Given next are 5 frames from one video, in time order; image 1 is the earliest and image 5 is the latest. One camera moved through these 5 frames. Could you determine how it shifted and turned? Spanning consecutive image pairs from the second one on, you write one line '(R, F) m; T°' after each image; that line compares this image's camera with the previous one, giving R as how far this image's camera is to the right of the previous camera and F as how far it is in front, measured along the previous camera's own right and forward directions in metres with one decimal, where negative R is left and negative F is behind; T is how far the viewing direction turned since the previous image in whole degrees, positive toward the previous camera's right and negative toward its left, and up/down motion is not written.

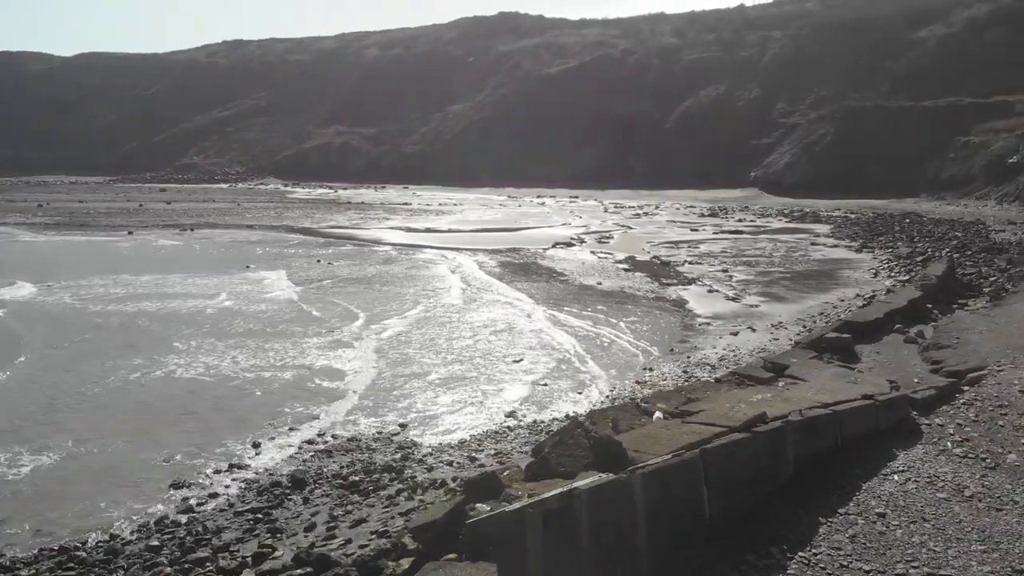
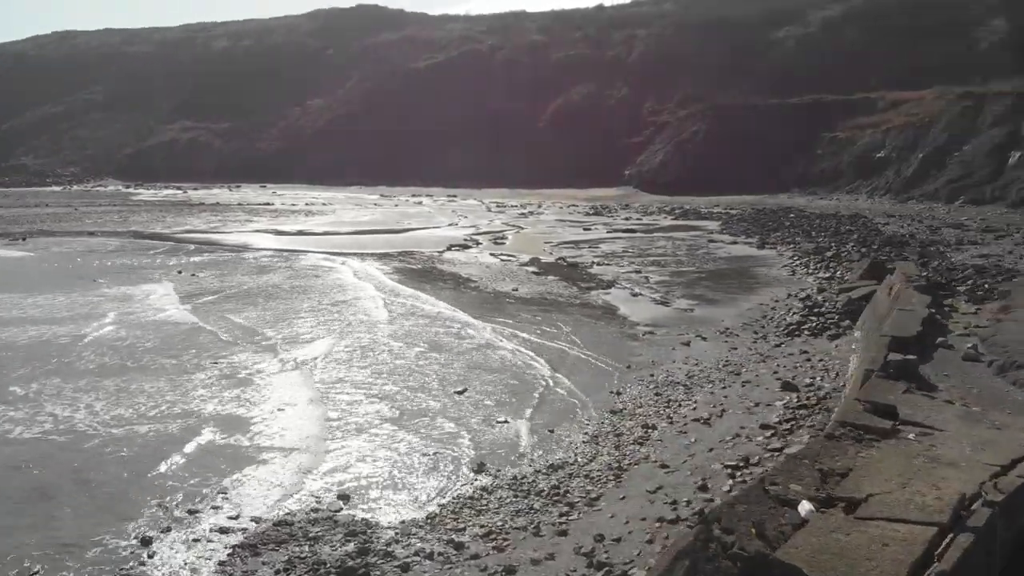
(-1.1, +2.4) m; +10°
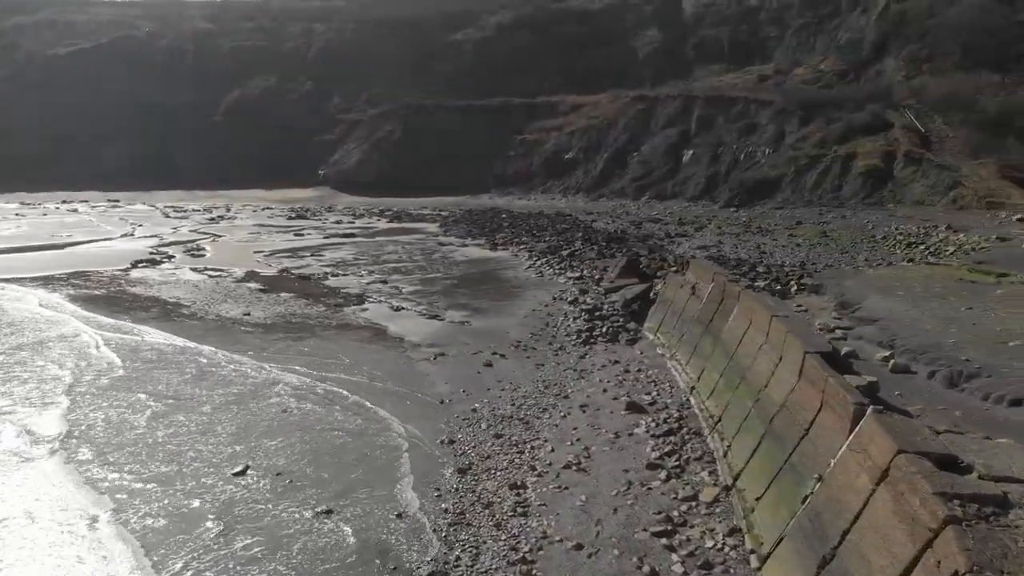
(-1.2, +2.6) m; +22°
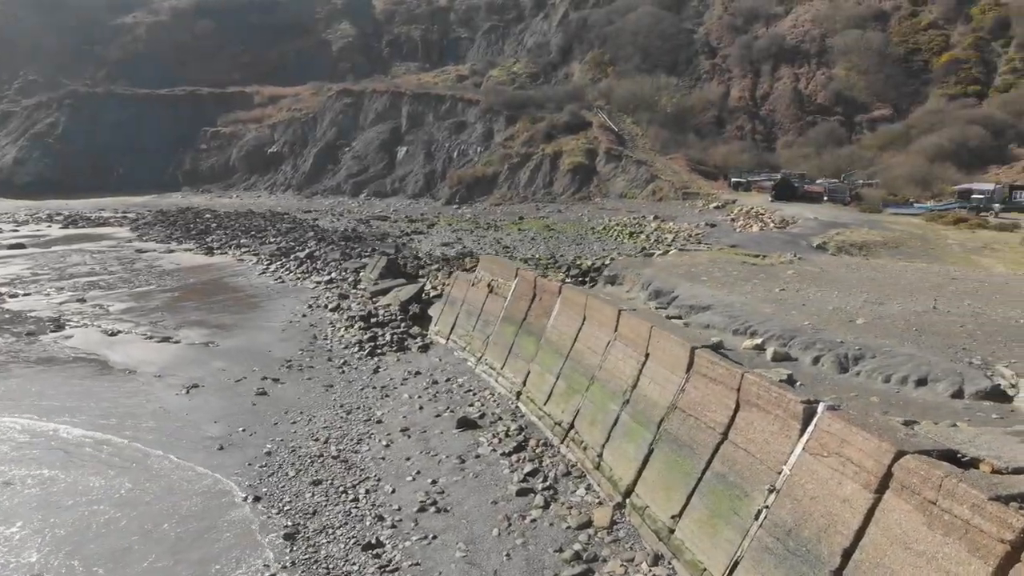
(-1.1, +1.5) m; +21°
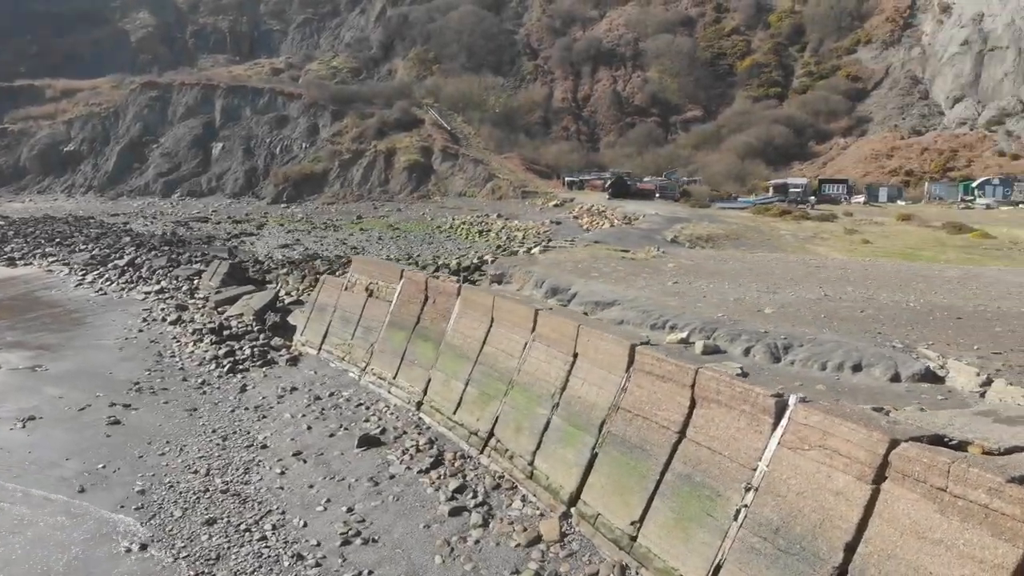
(-0.8, +0.5) m; +12°
